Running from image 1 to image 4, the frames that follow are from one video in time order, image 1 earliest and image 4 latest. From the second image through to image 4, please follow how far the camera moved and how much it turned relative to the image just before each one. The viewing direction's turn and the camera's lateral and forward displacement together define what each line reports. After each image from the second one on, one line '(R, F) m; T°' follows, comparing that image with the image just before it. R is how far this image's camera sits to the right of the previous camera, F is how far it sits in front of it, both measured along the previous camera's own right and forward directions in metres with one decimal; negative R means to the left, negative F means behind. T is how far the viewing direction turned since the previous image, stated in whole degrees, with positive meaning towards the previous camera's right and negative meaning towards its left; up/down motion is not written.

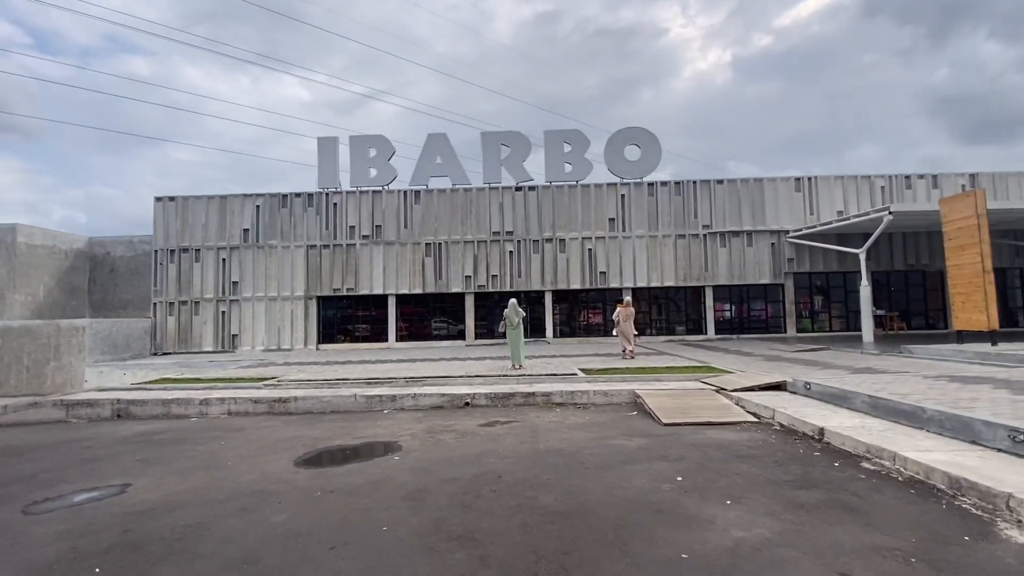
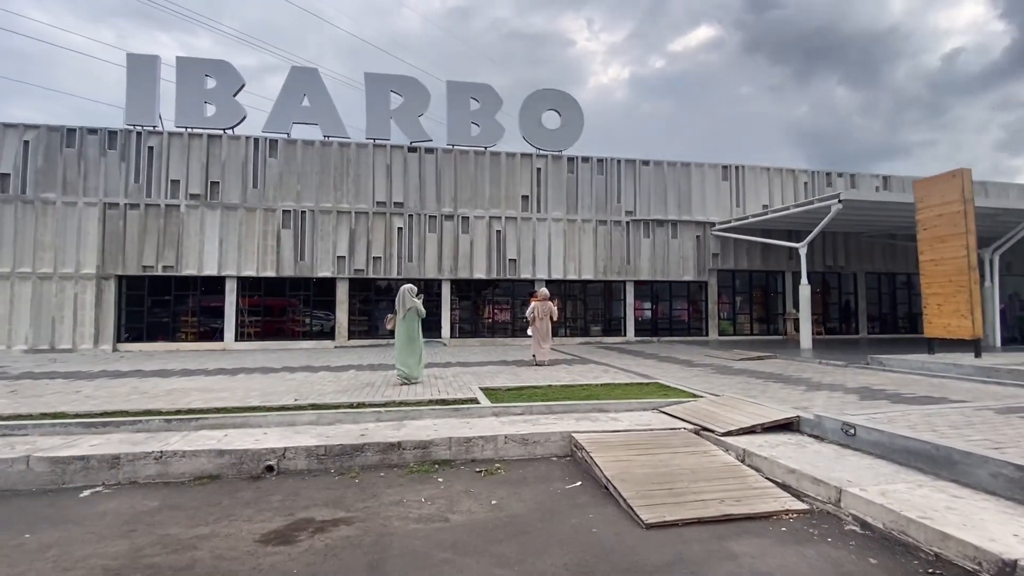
(+0.6, +4.7) m; +11°
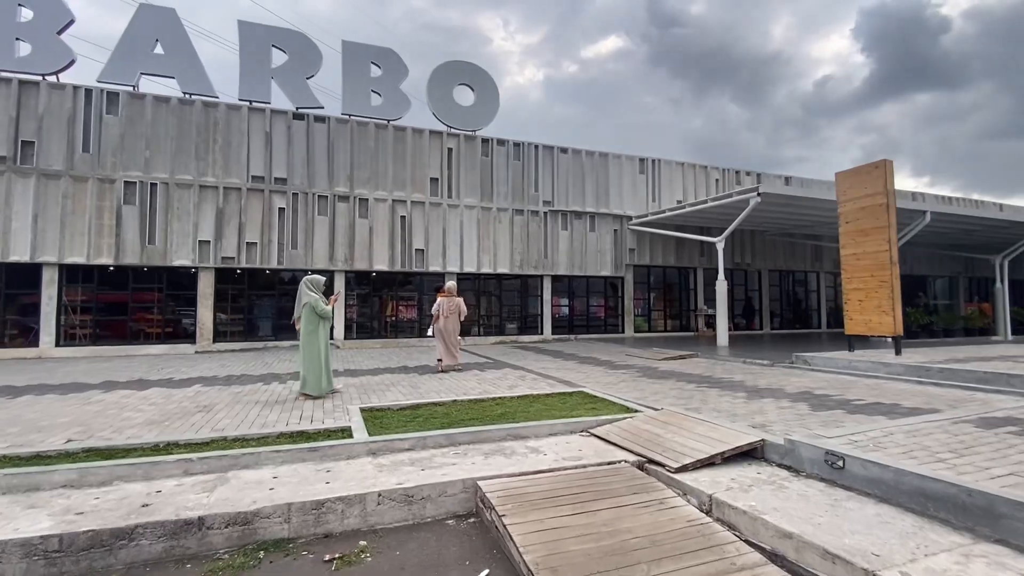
(+0.3, +2.0) m; +10°
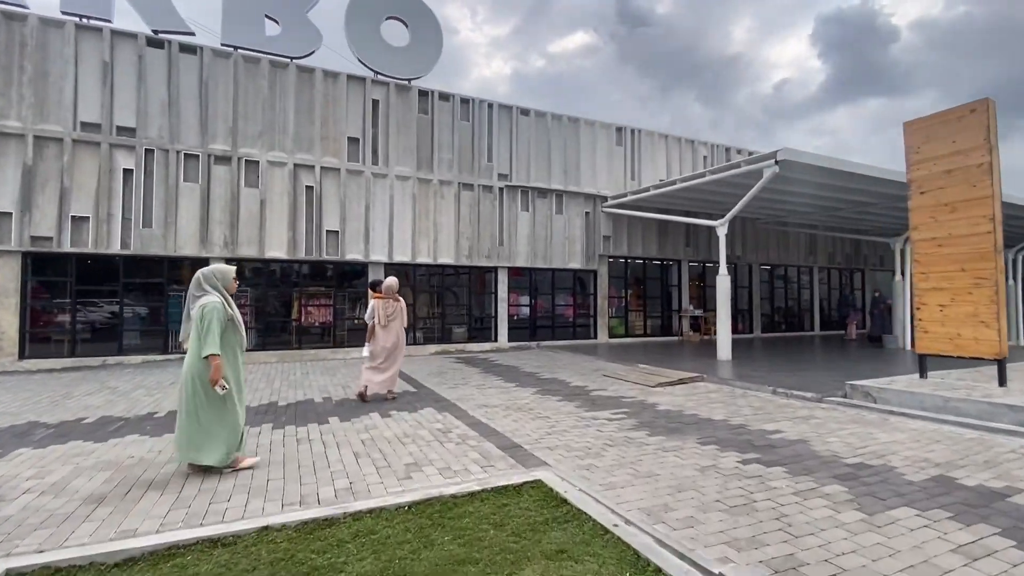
(+0.7, +4.1) m; +4°
